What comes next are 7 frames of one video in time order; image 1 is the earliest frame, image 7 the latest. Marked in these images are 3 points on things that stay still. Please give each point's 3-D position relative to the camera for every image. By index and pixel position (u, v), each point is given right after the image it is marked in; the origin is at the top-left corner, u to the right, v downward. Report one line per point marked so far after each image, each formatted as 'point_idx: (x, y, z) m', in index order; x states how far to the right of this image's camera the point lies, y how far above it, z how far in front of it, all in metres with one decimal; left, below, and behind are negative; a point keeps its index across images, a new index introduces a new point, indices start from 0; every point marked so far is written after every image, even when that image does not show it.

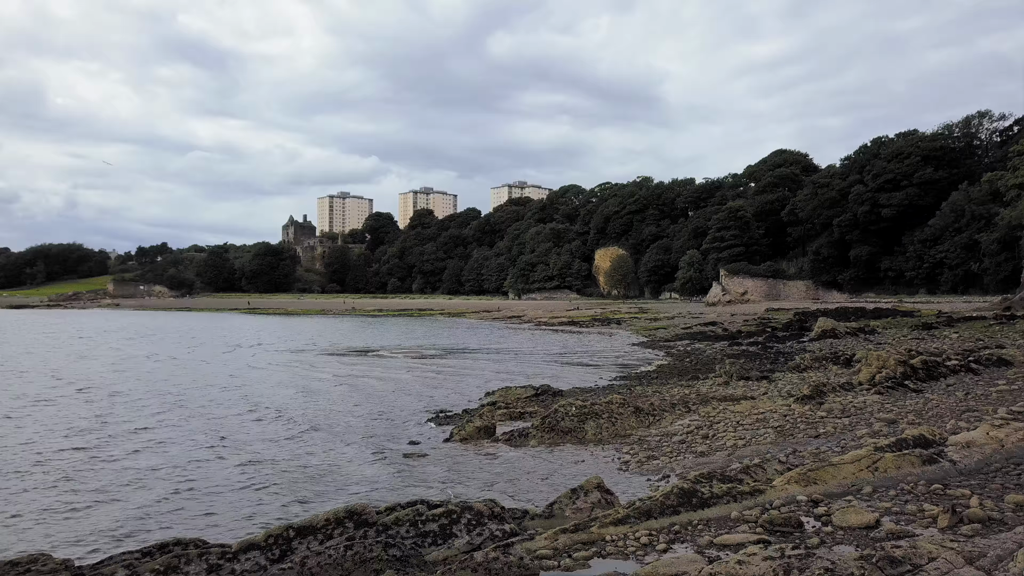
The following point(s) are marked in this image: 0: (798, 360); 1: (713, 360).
0: (+7.7, -2.0, +15.1) m
1: (+6.4, -2.3, +17.8) m
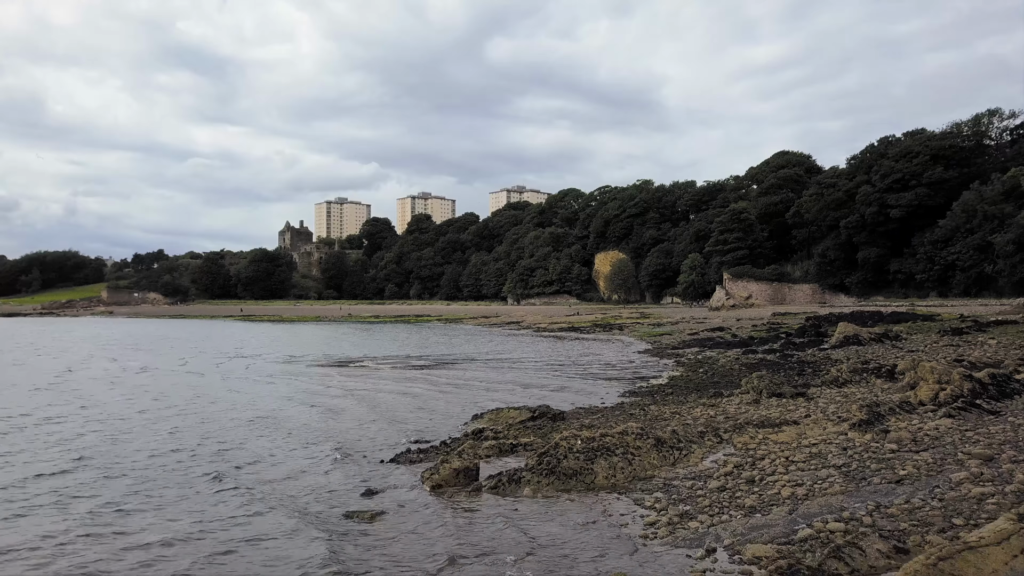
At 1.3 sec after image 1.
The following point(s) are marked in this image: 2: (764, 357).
0: (+7.6, -2.0, +13.4) m
1: (+6.3, -2.4, +16.0) m
2: (+8.6, -2.4, +19.2) m
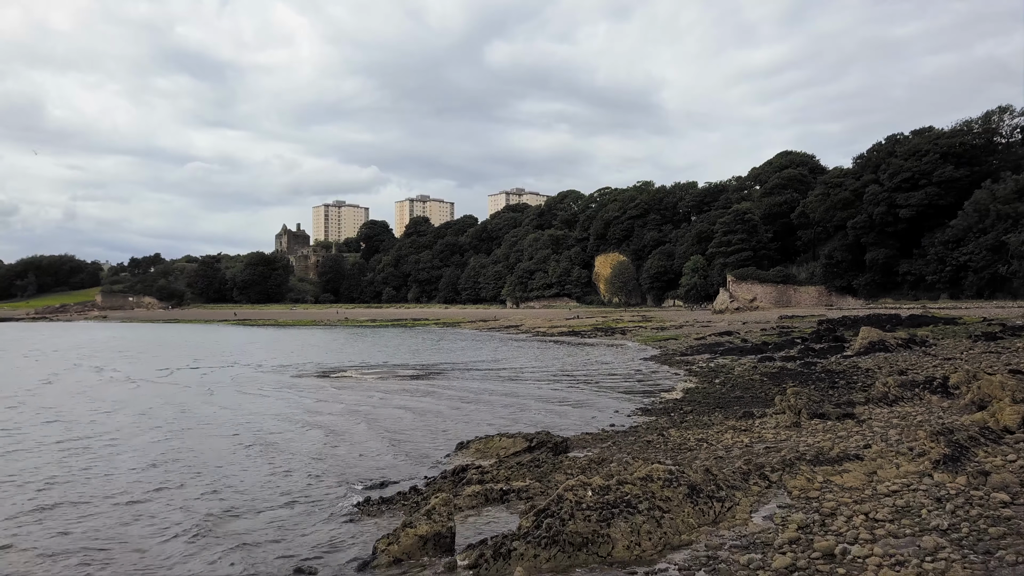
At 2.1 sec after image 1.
0: (+7.5, -2.0, +11.7) m
1: (+6.2, -2.4, +14.4) m
2: (+8.5, -2.5, +17.6) m
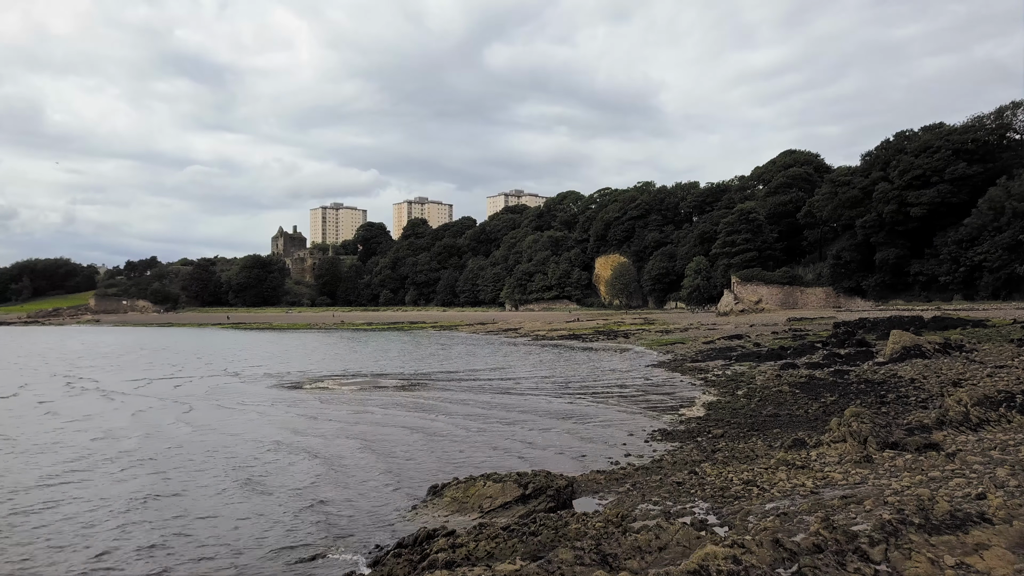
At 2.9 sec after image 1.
0: (+7.3, -2.0, +9.8) m
1: (+6.1, -2.4, +12.5) m
2: (+8.4, -2.4, +15.7) m
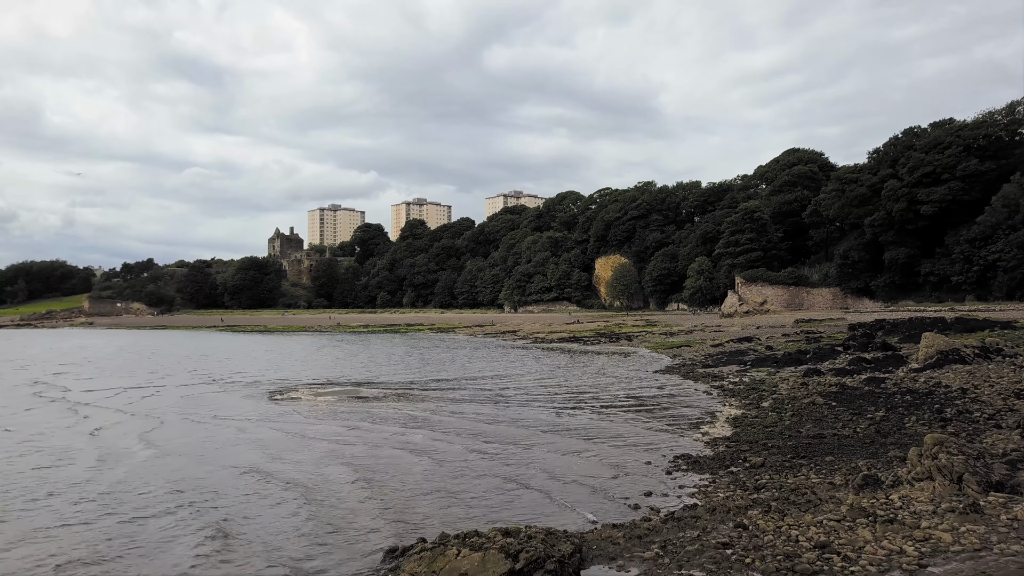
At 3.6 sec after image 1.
0: (+7.2, -1.9, +8.2) m
1: (+5.9, -2.3, +10.8) m
2: (+8.3, -2.4, +14.0) m
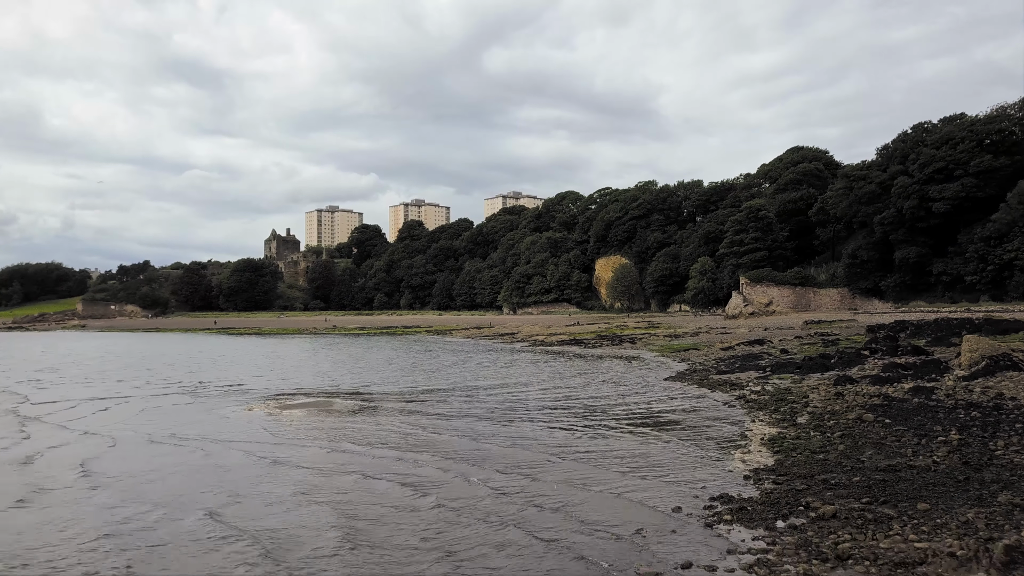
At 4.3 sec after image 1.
0: (+7.1, -1.8, +6.4) m
1: (+5.8, -2.3, +9.1) m
2: (+8.1, -2.3, +12.2) m
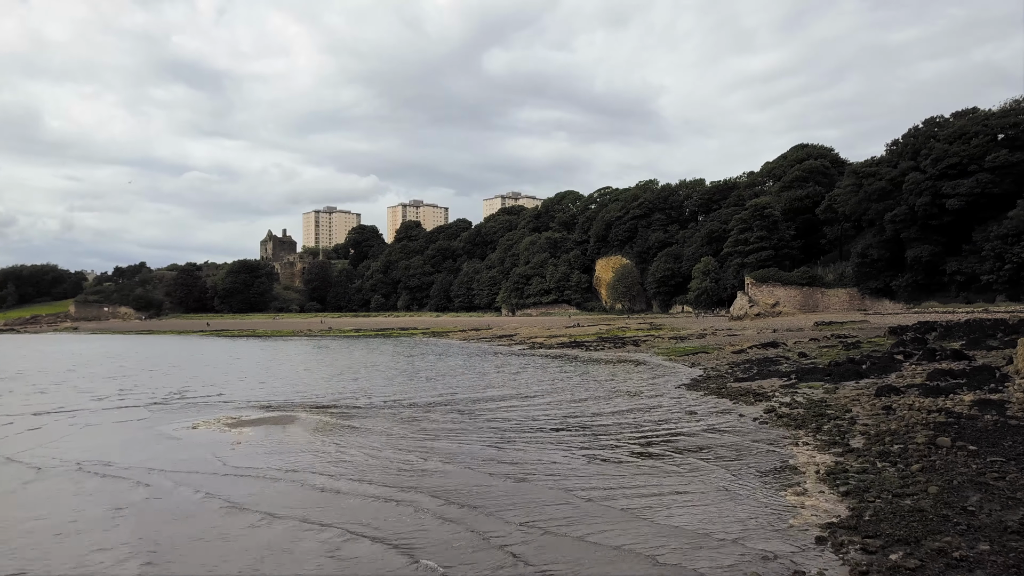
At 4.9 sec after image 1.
0: (+6.9, -1.7, +4.5) m
1: (+5.6, -2.2, +7.2) m
2: (+8.0, -2.2, +10.3) m
